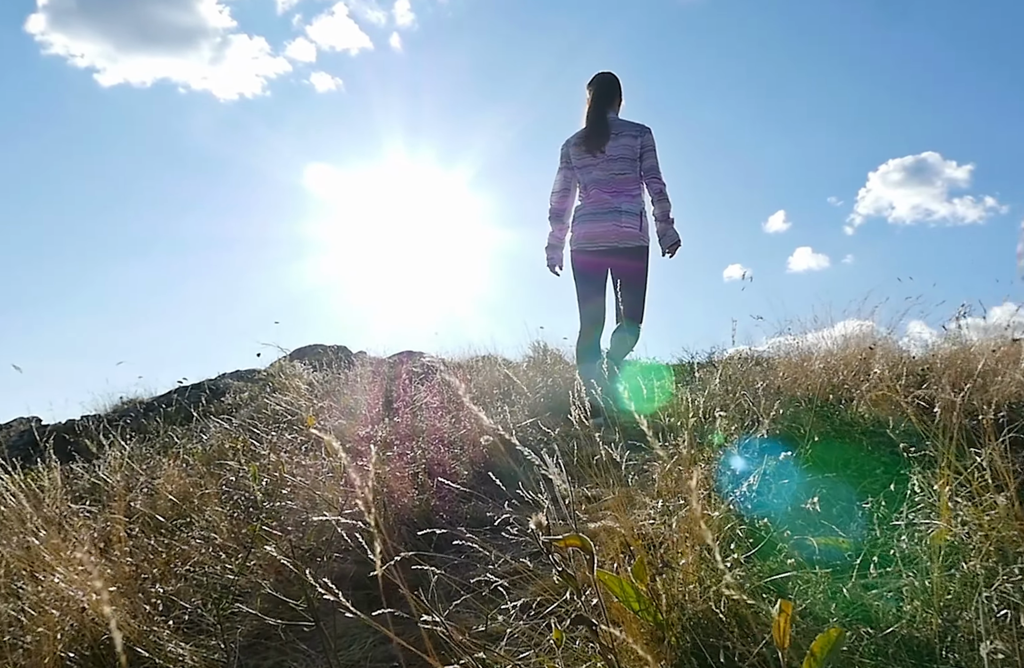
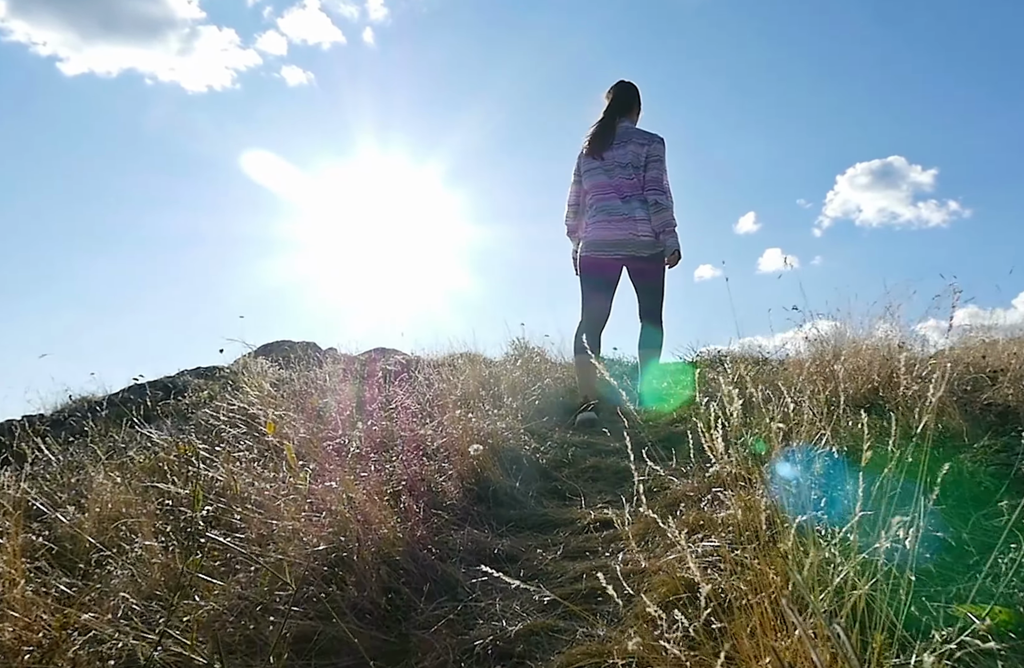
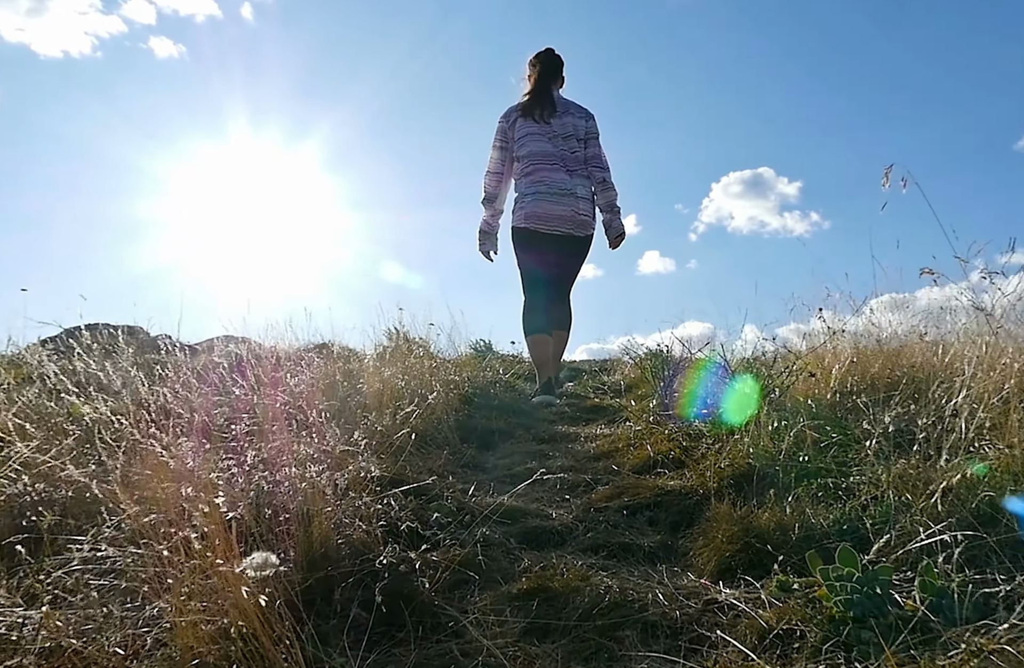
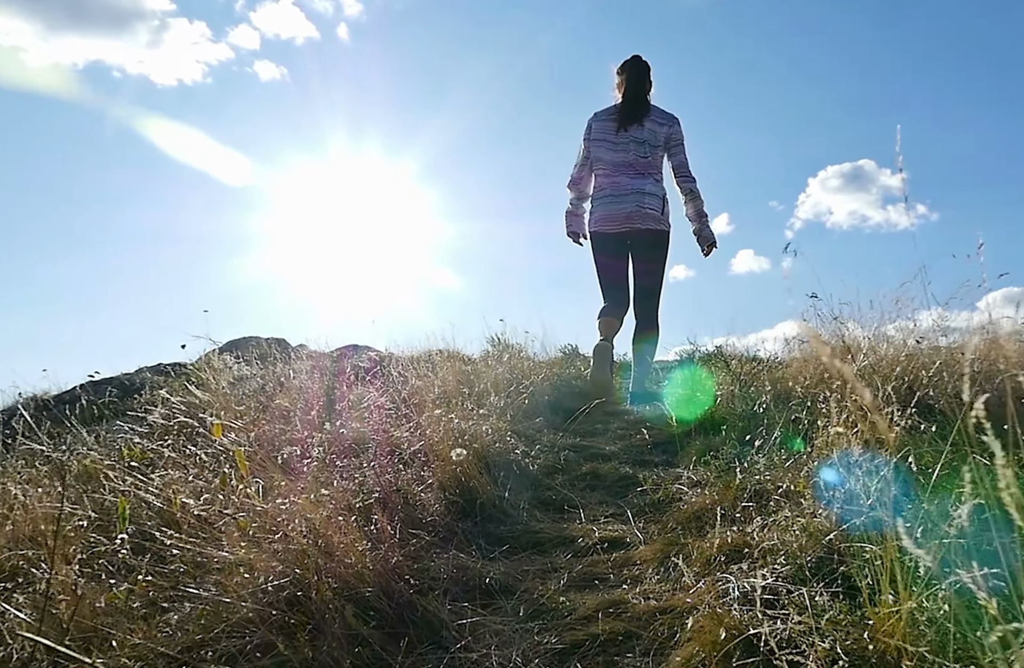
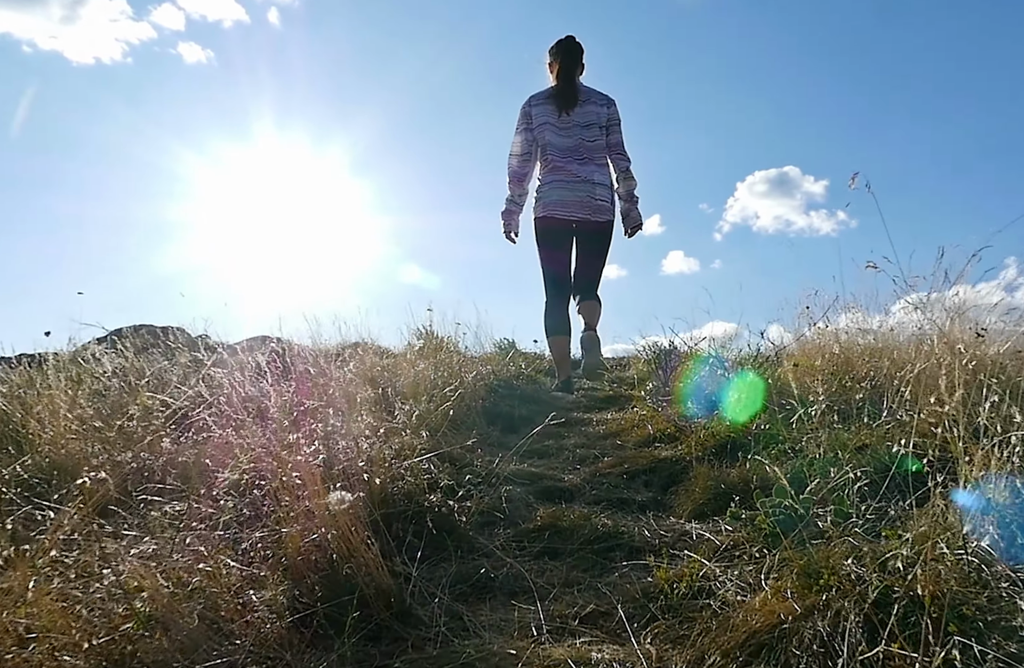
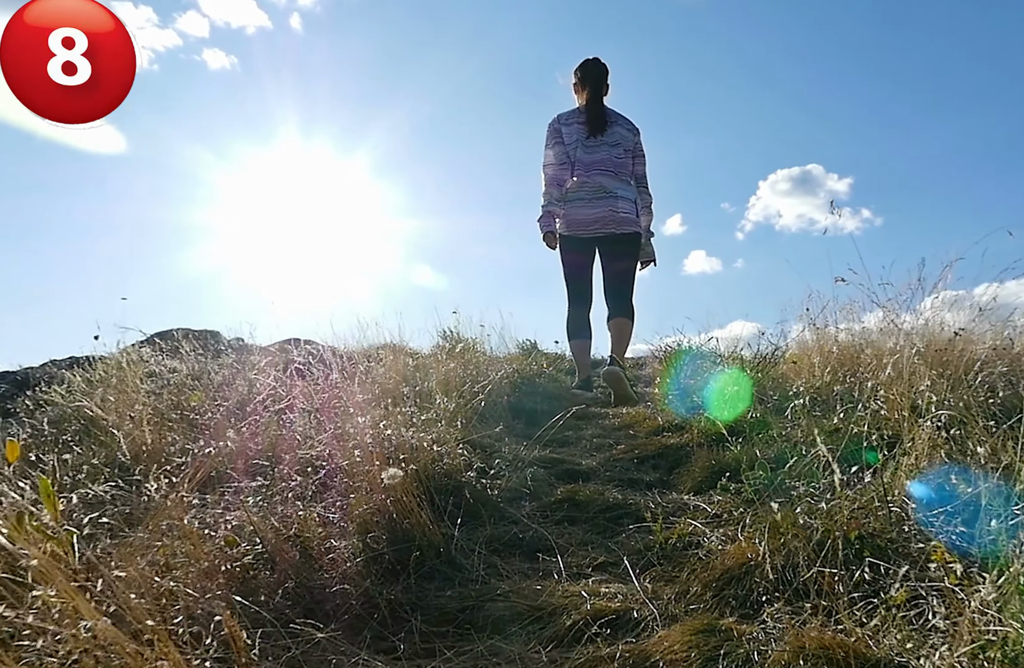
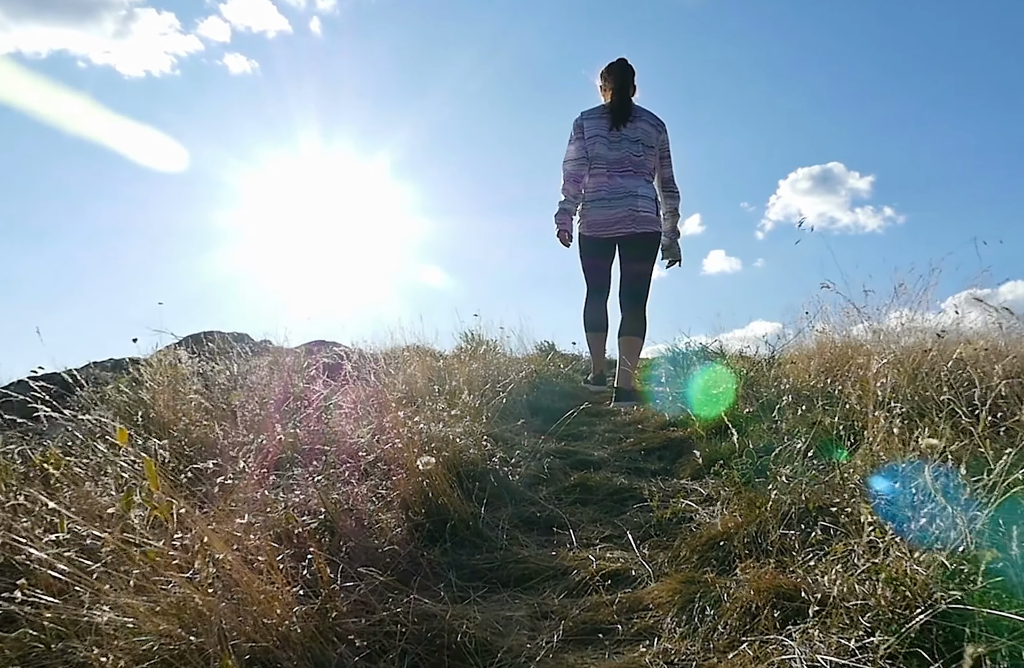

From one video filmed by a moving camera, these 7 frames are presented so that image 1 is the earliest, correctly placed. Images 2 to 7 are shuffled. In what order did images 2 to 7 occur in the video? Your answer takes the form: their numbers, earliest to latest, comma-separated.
2, 4, 7, 6, 5, 3
